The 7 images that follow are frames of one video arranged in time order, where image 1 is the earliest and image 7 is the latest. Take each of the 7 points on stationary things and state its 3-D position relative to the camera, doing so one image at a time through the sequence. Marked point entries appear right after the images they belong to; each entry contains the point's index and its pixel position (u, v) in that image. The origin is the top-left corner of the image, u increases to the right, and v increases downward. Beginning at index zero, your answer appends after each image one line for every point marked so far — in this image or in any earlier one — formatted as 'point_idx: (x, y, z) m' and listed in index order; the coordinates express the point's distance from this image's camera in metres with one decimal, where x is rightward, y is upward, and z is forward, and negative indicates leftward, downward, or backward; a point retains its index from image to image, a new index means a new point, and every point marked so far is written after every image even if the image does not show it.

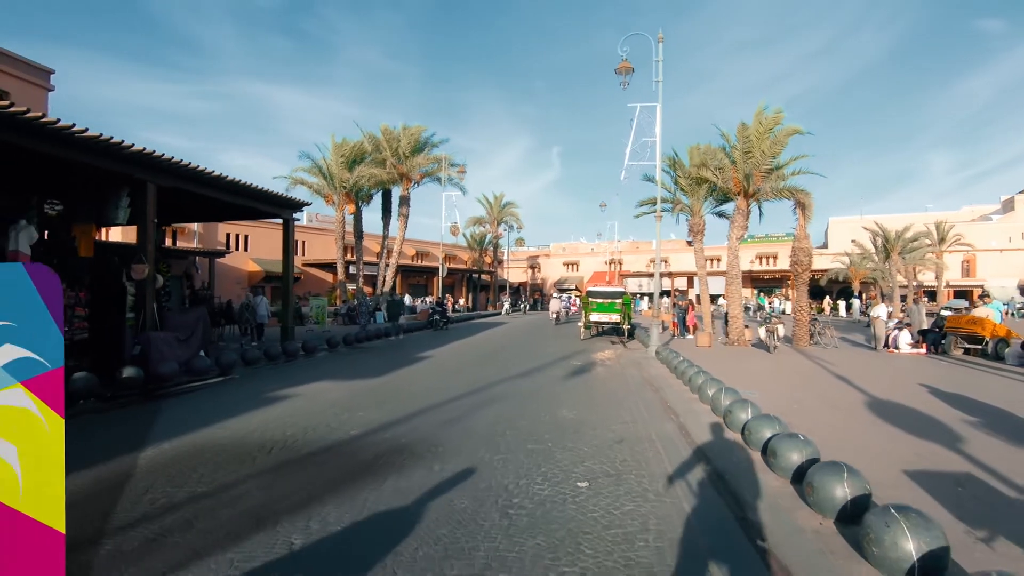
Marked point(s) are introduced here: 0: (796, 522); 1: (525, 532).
0: (+2.0, -1.6, +4.7) m
1: (+0.1, -1.6, +4.4) m
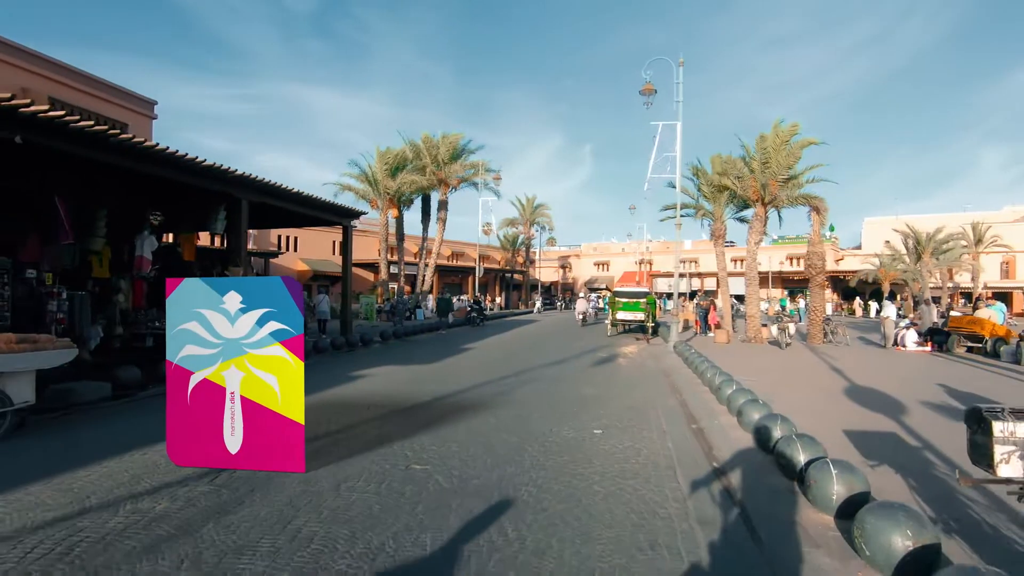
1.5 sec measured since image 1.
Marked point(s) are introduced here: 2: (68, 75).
0: (+2.4, -1.7, +6.7) m
1: (+0.4, -1.6, +6.5) m
2: (-9.8, +4.7, +14.7) m
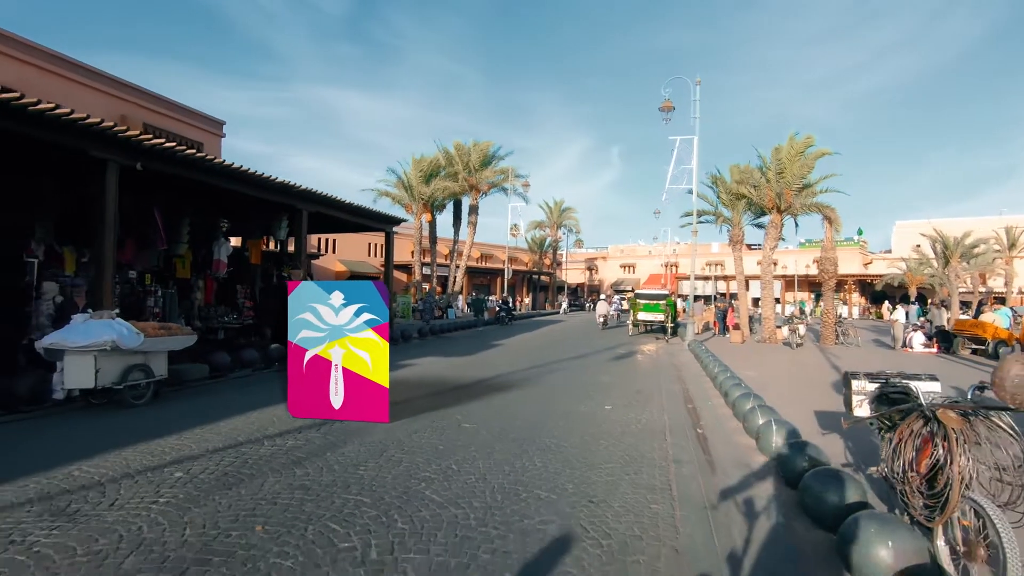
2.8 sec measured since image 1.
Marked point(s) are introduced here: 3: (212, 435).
0: (+2.7, -1.7, +8.4) m
1: (+0.8, -1.7, +8.3) m
2: (-9.0, +4.8, +16.9) m
3: (-3.1, -1.5, +6.7) m
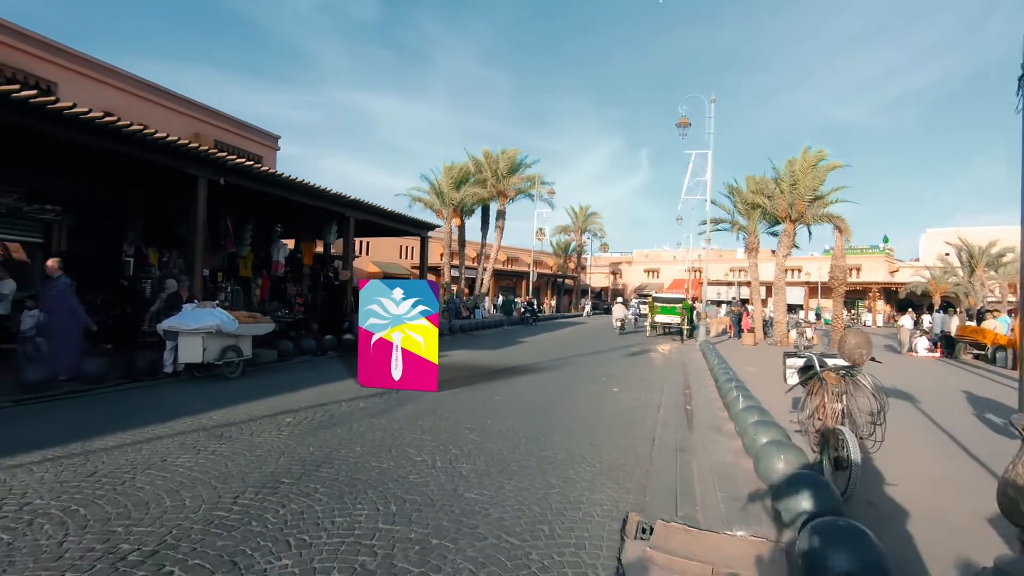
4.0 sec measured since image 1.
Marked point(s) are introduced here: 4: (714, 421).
0: (+3.0, -1.8, +10.1) m
1: (+1.1, -1.7, +10.0) m
2: (-8.3, +4.9, +19.0) m
3: (-2.8, -1.4, +8.6) m
4: (+2.6, -1.7, +8.5) m
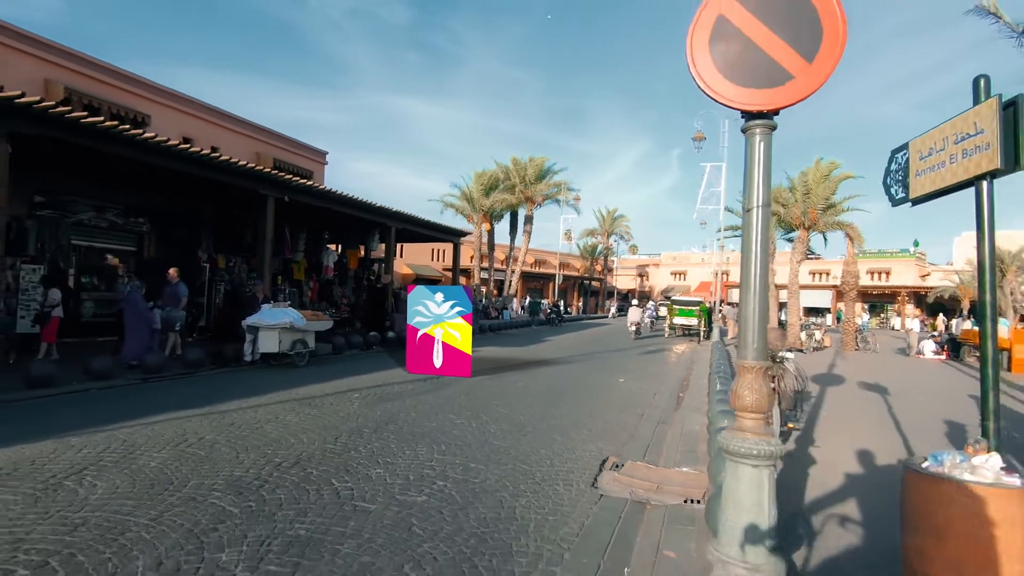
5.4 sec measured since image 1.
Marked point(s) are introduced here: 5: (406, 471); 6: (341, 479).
0: (+3.4, -1.9, +11.8) m
1: (+1.5, -1.8, +11.9) m
2: (-7.5, +4.8, +21.3) m
3: (-2.5, -1.5, +10.6) m
4: (+2.9, -1.8, +10.3) m
5: (-0.9, -1.5, +5.5) m
6: (-1.3, -1.5, +5.1) m
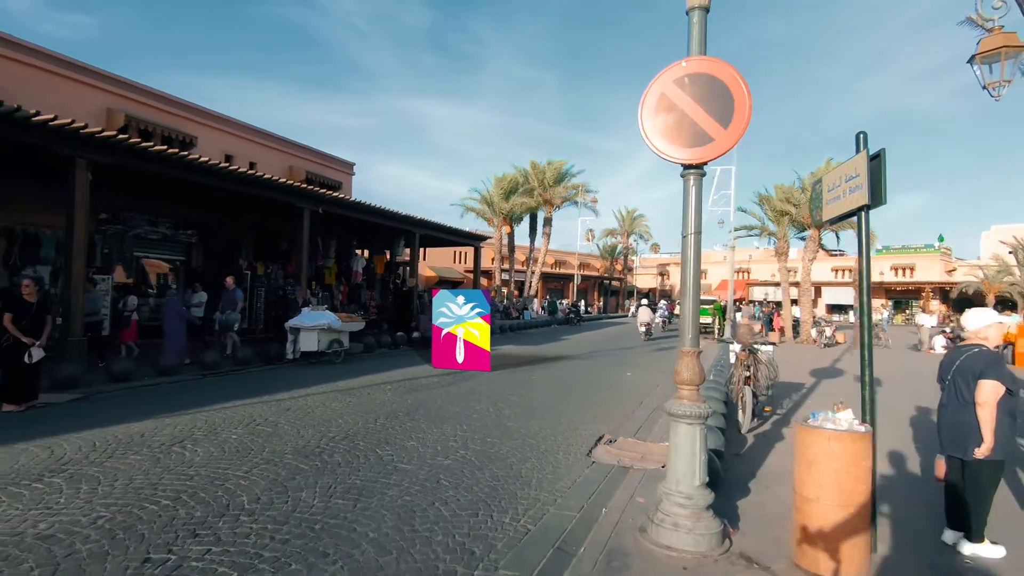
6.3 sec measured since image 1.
0: (+3.7, -1.9, +12.9) m
1: (+1.8, -1.8, +13.0) m
2: (-6.9, +4.7, +22.7) m
3: (-2.2, -1.6, +11.9) m
4: (+3.1, -1.8, +11.4) m
5: (-0.8, -1.6, +6.7) m
6: (-1.2, -1.6, +6.4) m
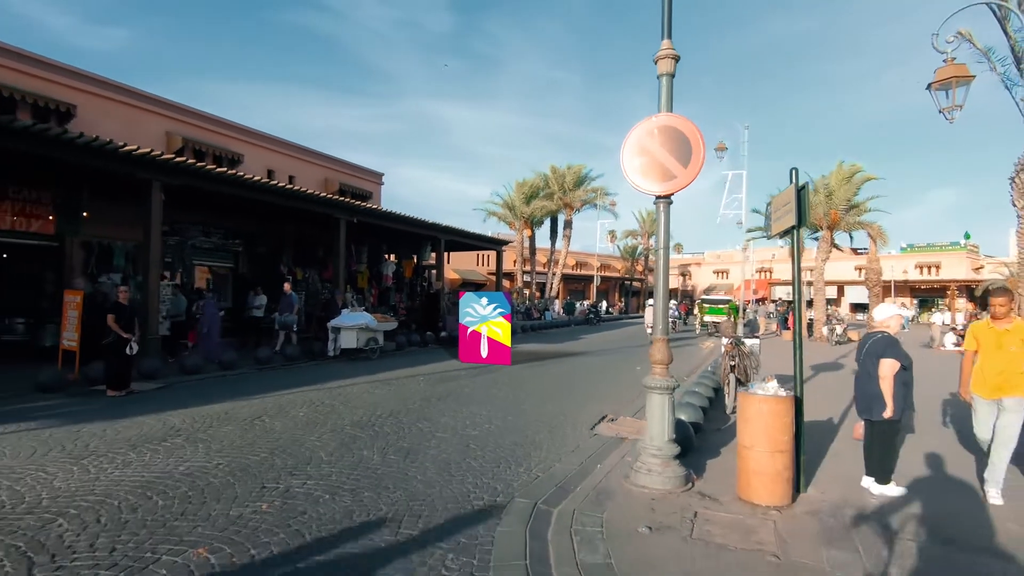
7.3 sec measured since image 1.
0: (+4.1, -1.9, +14.1) m
1: (+2.2, -1.8, +14.3) m
2: (-6.2, +4.5, +24.3) m
3: (-1.8, -1.7, +13.3) m
4: (+3.5, -1.9, +12.6) m
5: (-0.6, -1.6, +8.1) m
6: (-1.1, -1.6, +7.8) m
